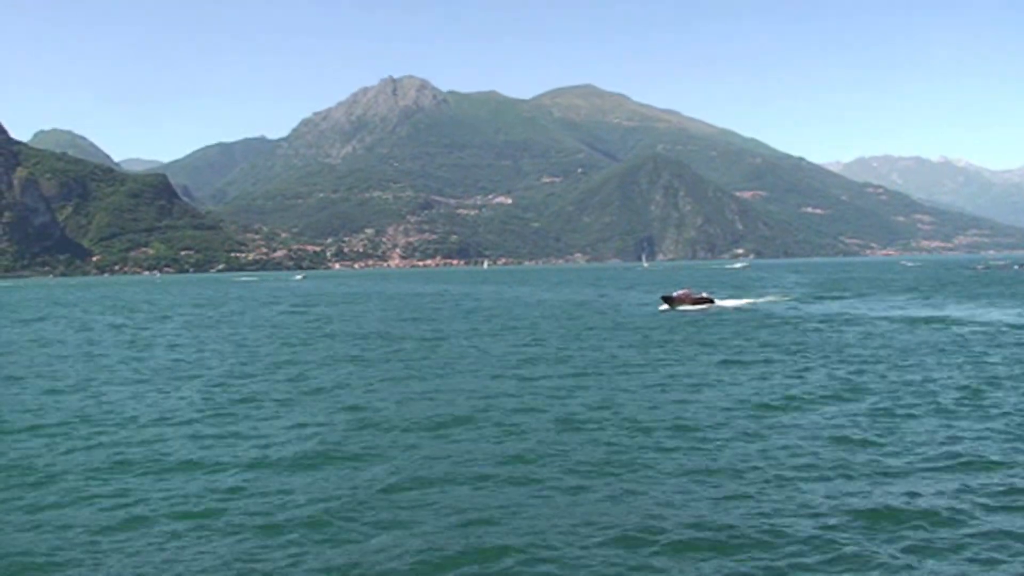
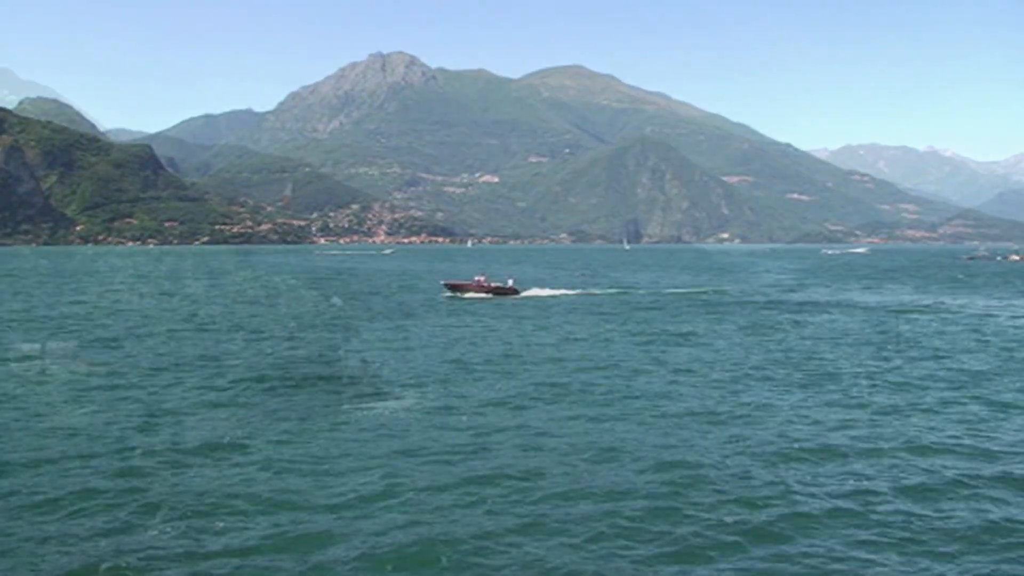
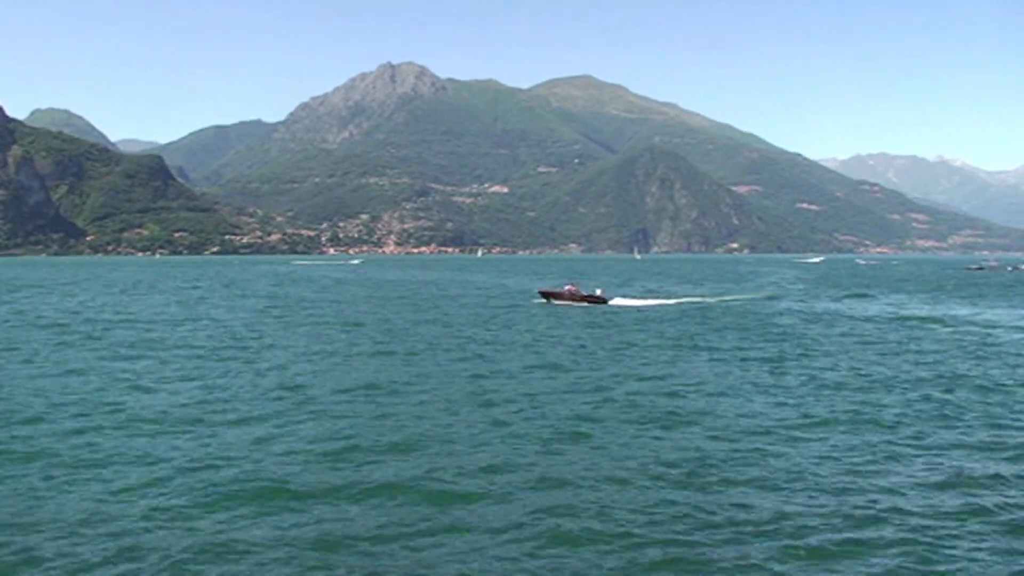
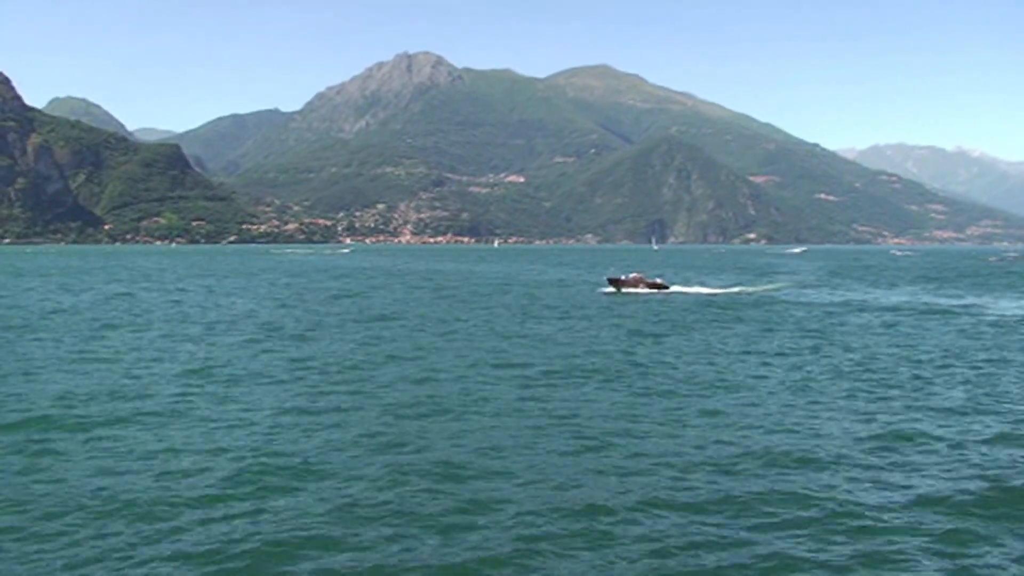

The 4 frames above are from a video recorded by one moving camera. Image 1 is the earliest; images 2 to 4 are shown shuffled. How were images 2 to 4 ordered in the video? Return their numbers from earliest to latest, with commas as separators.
4, 3, 2
